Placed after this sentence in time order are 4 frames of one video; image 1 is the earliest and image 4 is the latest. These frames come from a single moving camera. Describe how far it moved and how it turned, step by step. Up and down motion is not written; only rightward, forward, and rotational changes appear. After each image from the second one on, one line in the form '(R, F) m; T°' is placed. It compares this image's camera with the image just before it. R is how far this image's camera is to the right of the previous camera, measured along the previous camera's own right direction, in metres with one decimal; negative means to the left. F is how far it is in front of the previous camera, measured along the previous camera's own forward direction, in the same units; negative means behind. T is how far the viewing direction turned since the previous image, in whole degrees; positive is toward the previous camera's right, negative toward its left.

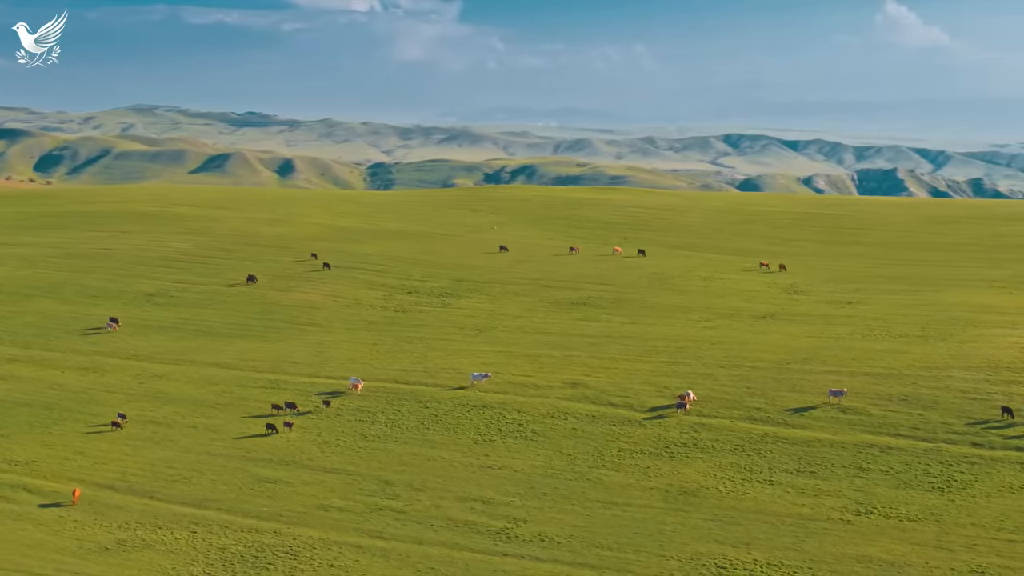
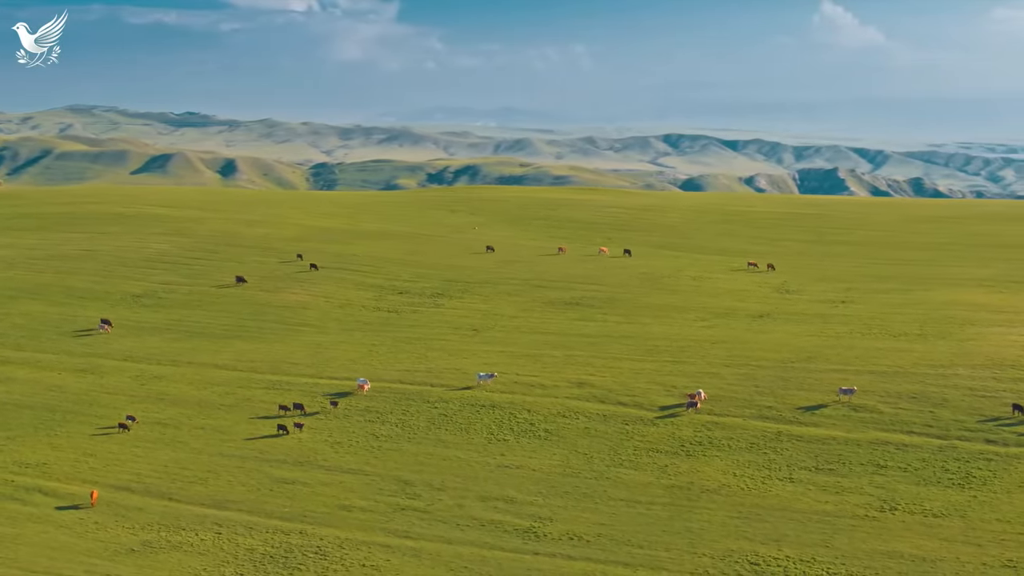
(-1.1, -0.1) m; +1°
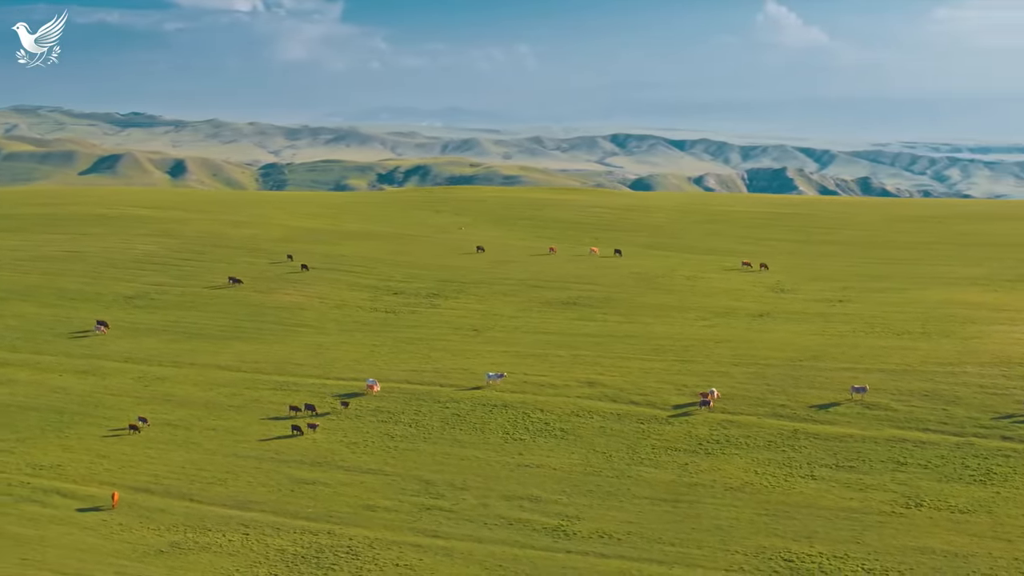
(-1.0, -0.1) m; +1°
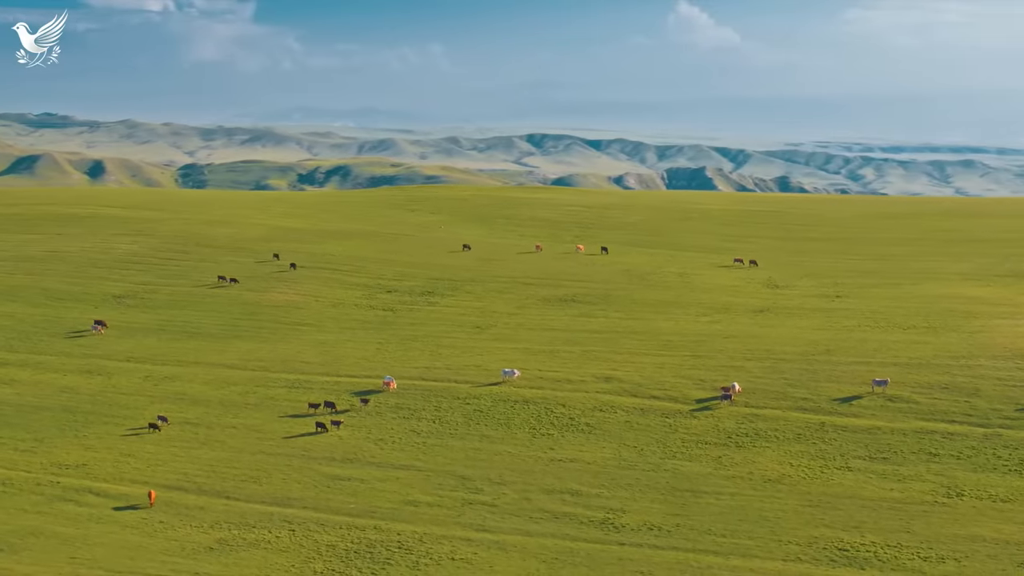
(-1.6, -0.1) m; +1°
